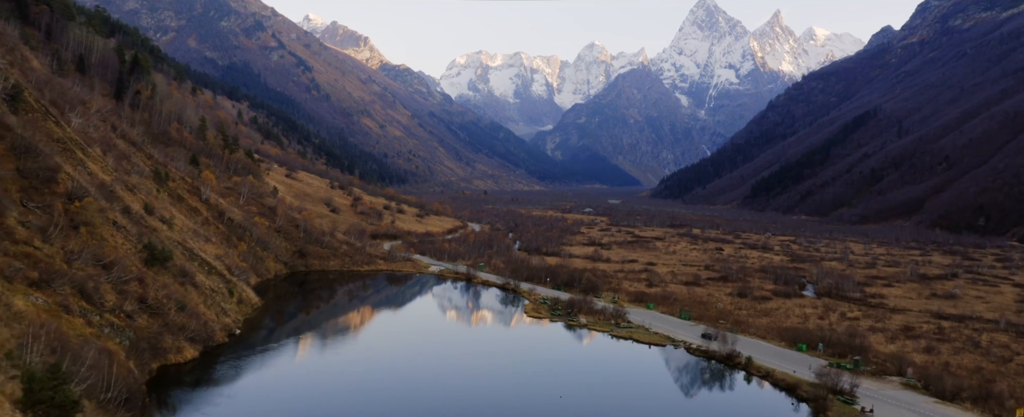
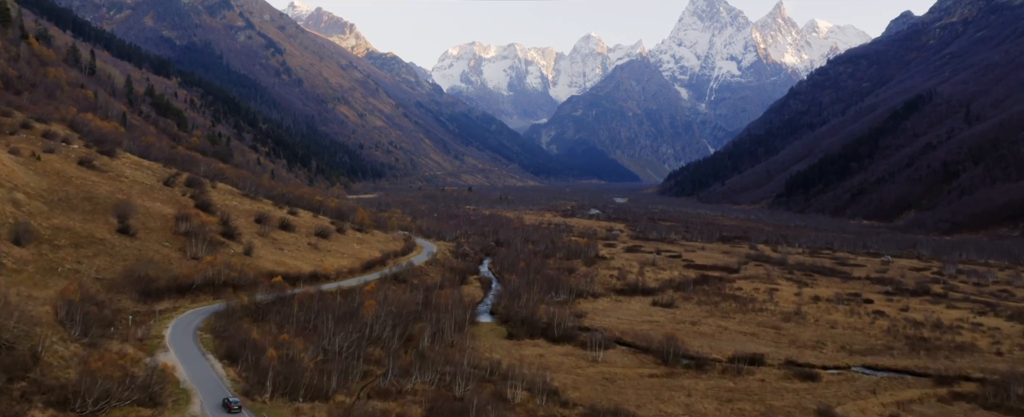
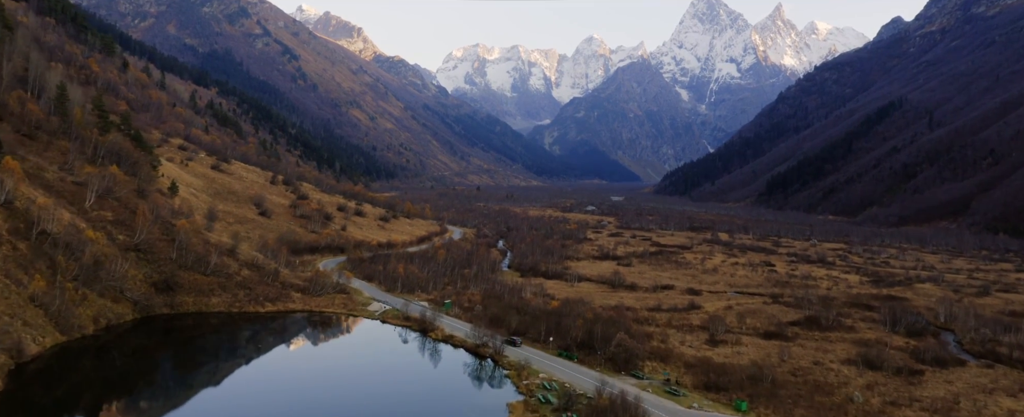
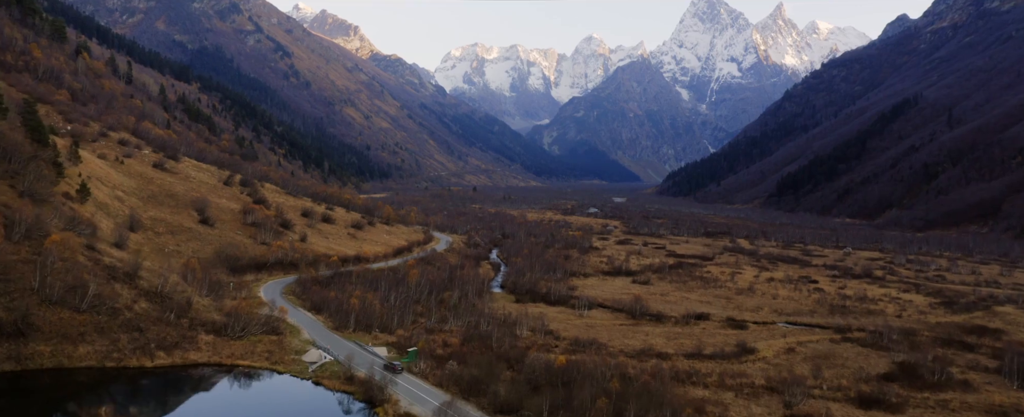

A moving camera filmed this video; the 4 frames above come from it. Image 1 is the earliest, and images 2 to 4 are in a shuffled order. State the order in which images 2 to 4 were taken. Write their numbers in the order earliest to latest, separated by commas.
3, 4, 2
